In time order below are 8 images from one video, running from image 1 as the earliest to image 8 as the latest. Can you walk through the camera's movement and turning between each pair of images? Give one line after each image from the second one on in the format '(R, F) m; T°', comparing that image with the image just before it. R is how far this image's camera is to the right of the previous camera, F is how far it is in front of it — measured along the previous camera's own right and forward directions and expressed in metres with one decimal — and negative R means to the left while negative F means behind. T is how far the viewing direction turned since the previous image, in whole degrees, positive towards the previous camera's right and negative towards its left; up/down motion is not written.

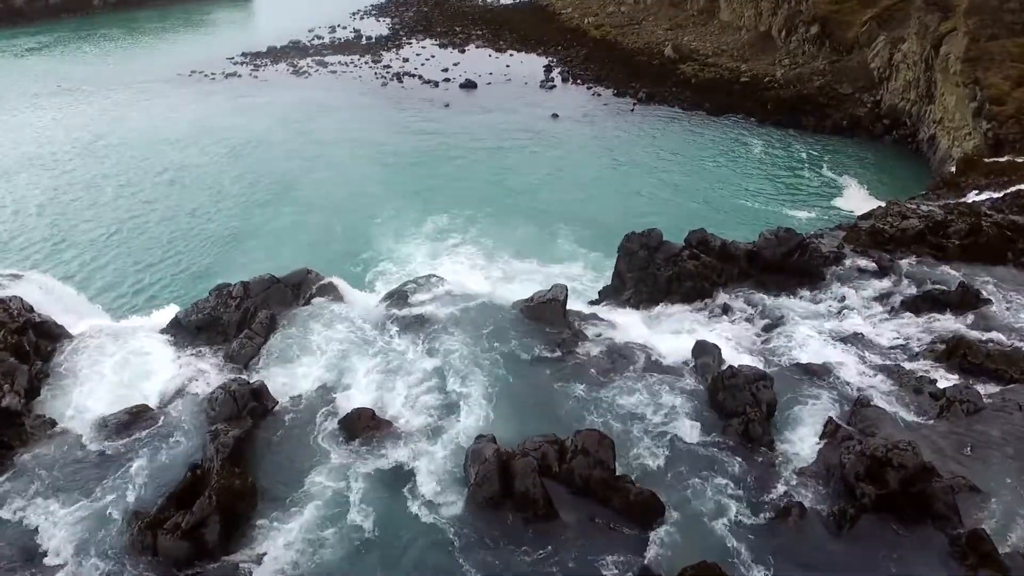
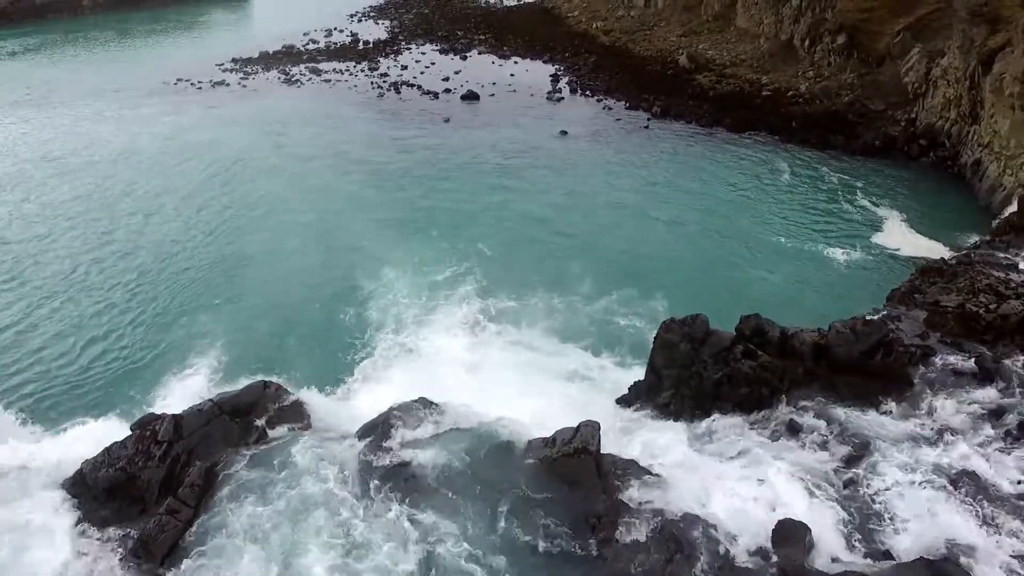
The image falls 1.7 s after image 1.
(-0.2, +3.5) m; 0°
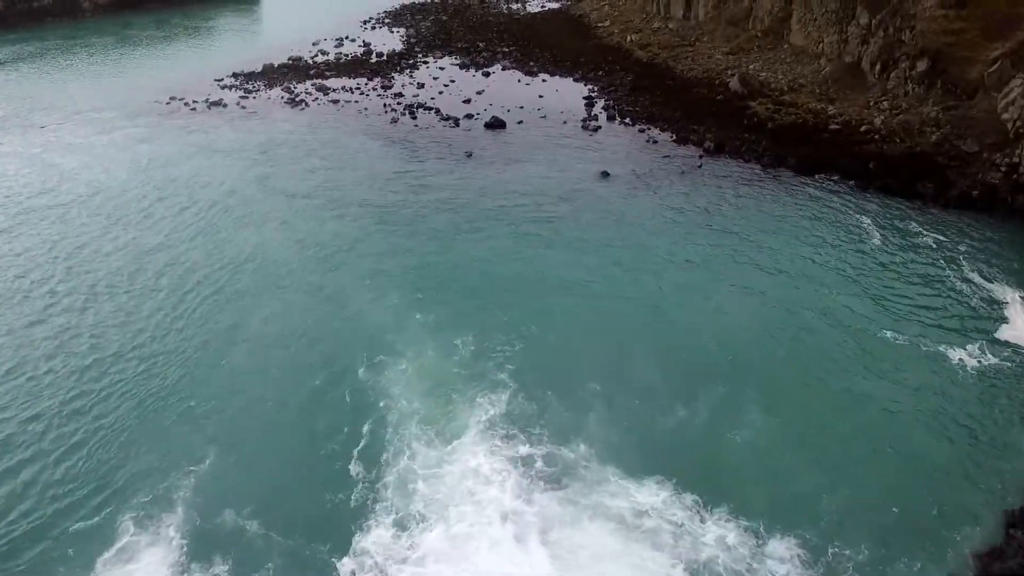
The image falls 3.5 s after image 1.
(-0.9, +6.1) m; -1°
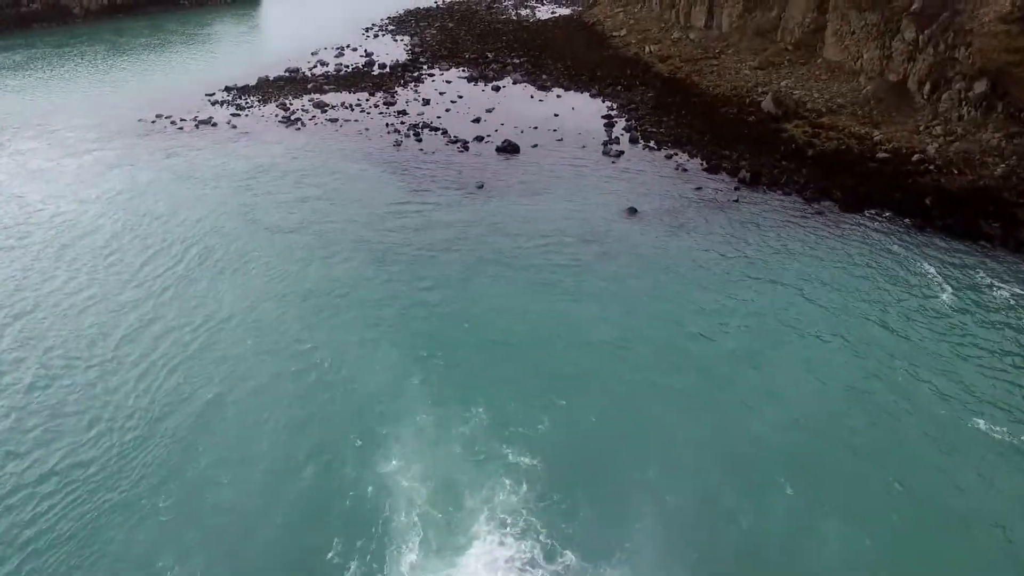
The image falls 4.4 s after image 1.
(-0.6, +4.1) m; 0°
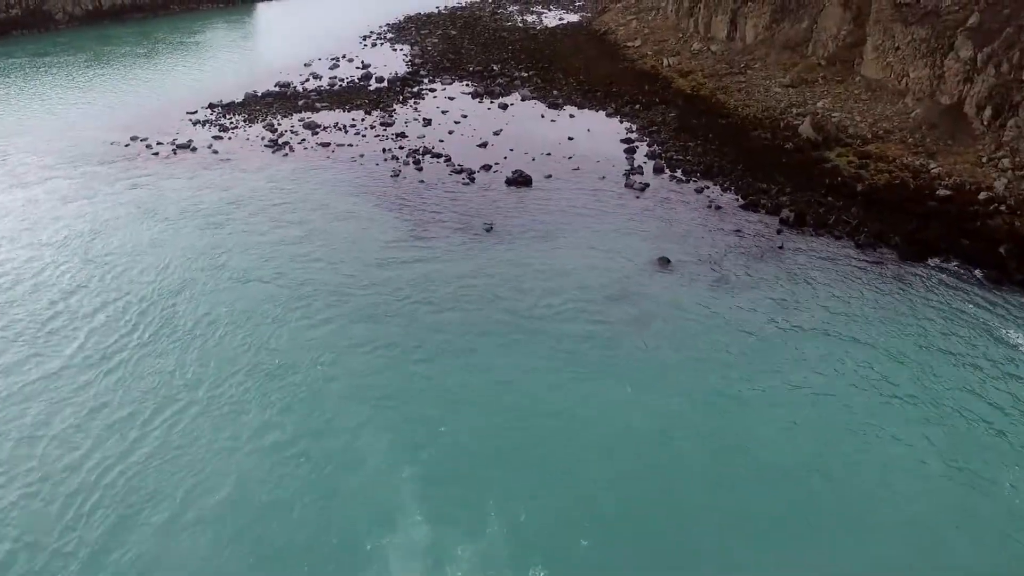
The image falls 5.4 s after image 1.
(-0.5, +4.6) m; 0°
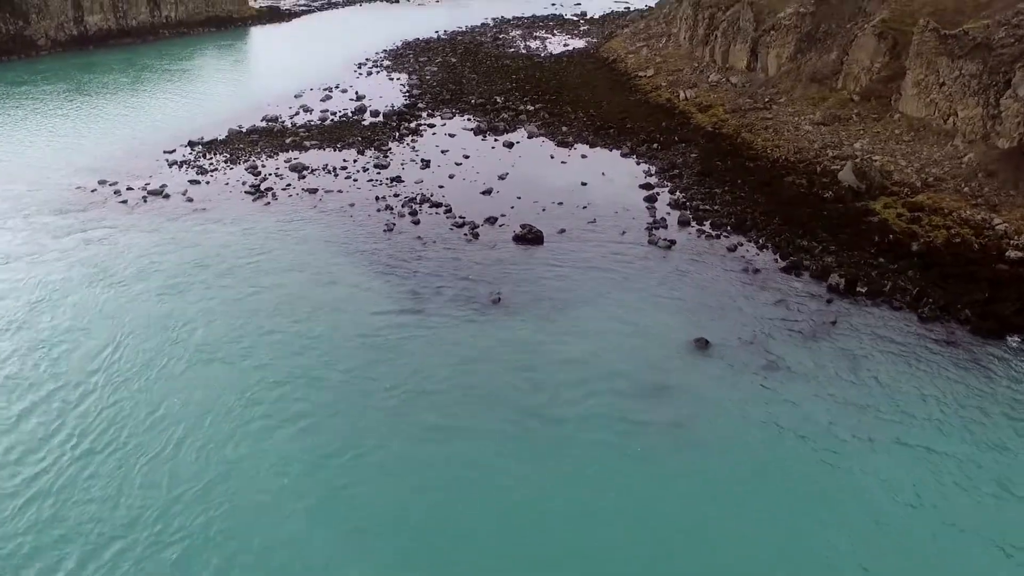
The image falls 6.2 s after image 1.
(-0.4, +4.4) m; 0°
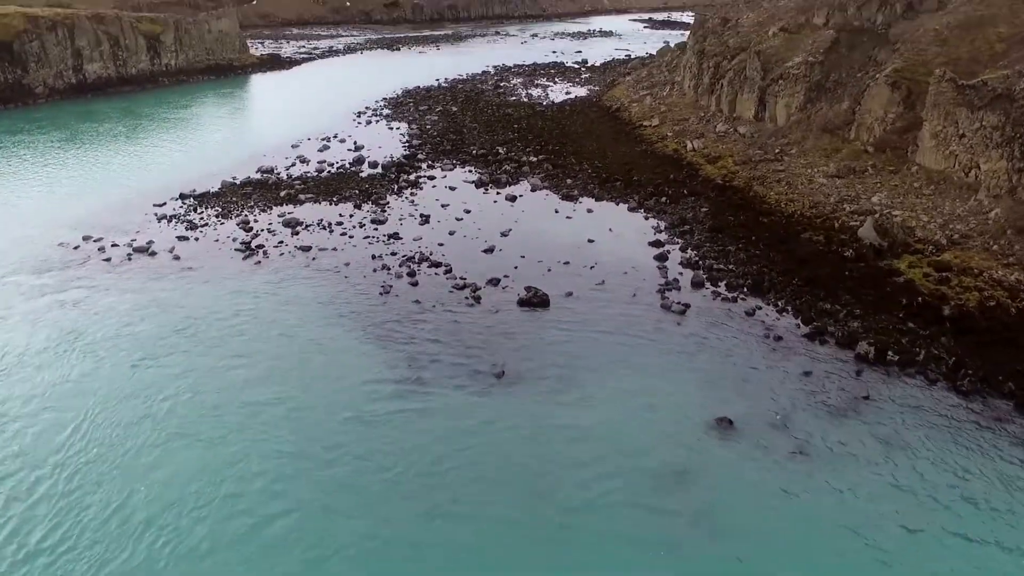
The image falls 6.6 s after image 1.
(-0.1, +2.1) m; 0°
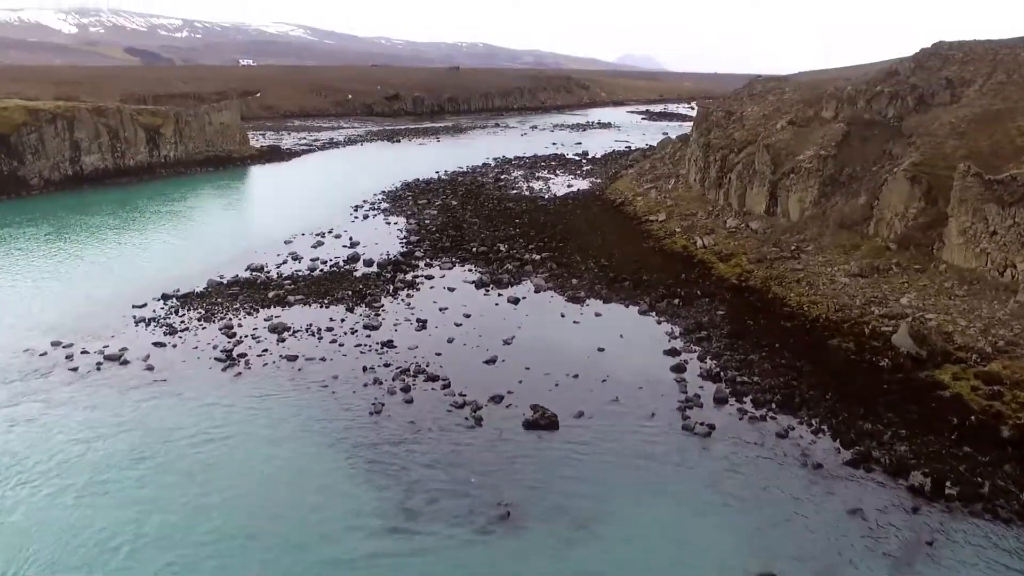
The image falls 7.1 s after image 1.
(-0.2, +3.0) m; 0°
